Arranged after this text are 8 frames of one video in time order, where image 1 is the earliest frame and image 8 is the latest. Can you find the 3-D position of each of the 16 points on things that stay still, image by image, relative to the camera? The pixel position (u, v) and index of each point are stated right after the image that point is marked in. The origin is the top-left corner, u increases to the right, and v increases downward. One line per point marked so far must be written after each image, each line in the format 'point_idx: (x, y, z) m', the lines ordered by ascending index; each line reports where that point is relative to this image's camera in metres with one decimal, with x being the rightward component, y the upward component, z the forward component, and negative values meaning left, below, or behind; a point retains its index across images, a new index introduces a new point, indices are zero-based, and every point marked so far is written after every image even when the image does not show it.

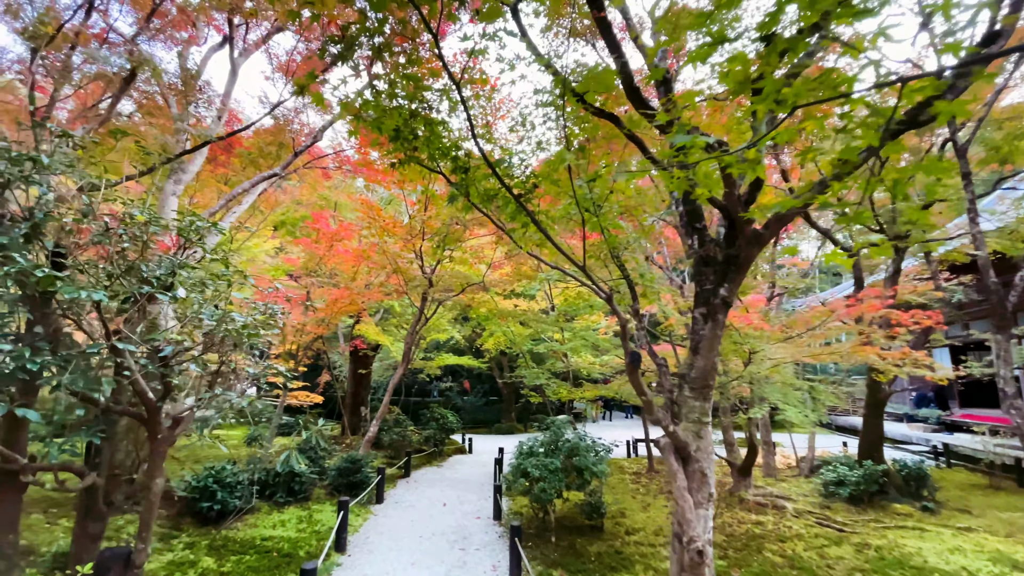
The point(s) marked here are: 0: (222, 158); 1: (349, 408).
0: (-5.1, +2.3, +8.2) m
1: (-3.8, -2.8, +10.8) m
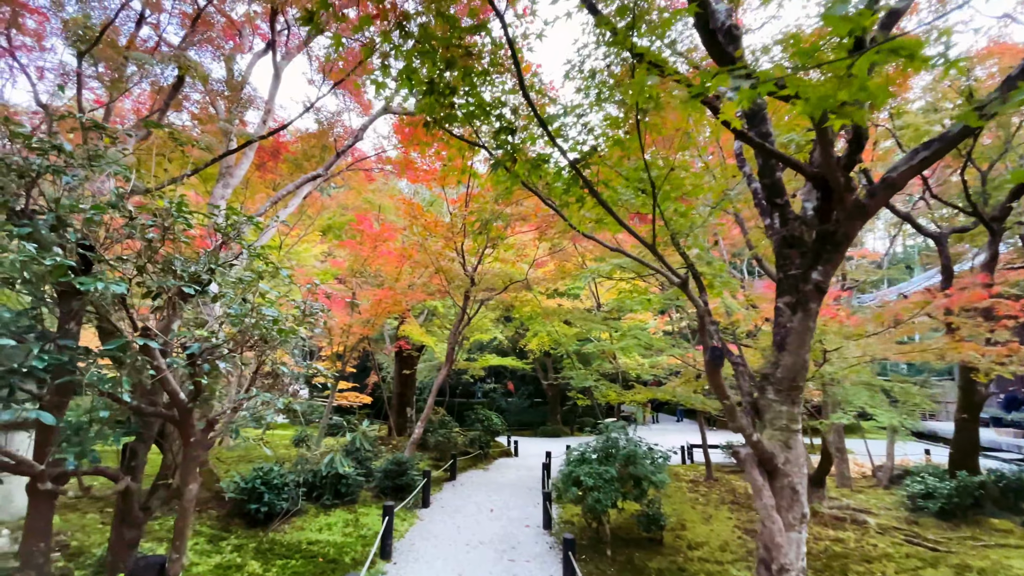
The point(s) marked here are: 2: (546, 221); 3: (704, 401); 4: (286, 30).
0: (-4.4, +2.2, +8.3) m
1: (-2.7, -2.8, +10.8) m
2: (+0.6, +1.1, +7.5) m
3: (+3.2, -1.9, +7.7) m
4: (-3.4, +3.9, +7.0) m
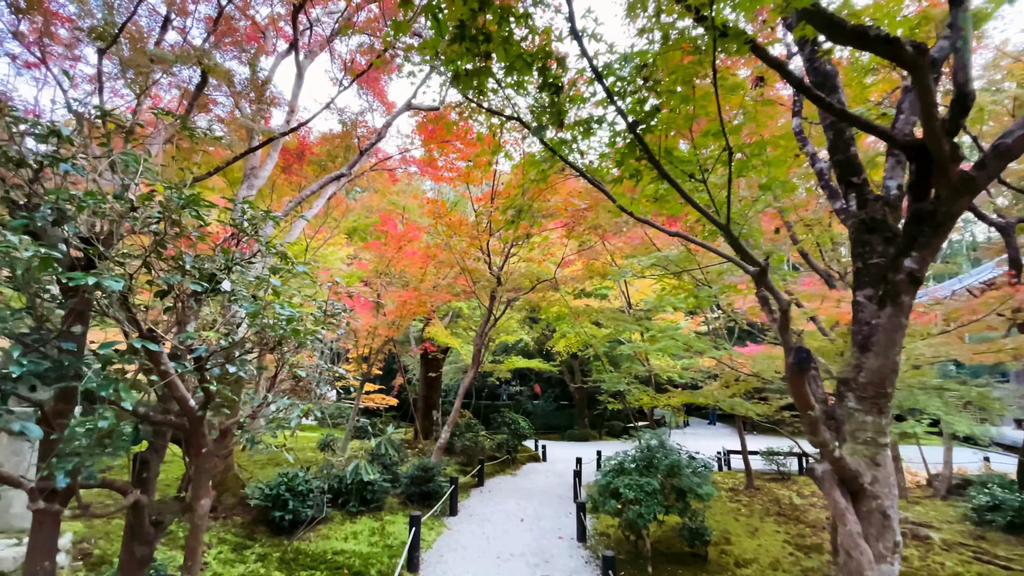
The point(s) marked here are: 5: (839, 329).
0: (-3.9, +2.2, +8.3) m
1: (-2.1, -2.9, +10.7) m
2: (+1.0, +1.1, +7.2) m
3: (+3.7, -1.9, +7.3) m
4: (-3.0, +3.9, +6.9) m
5: (+3.7, -0.5, +5.3) m
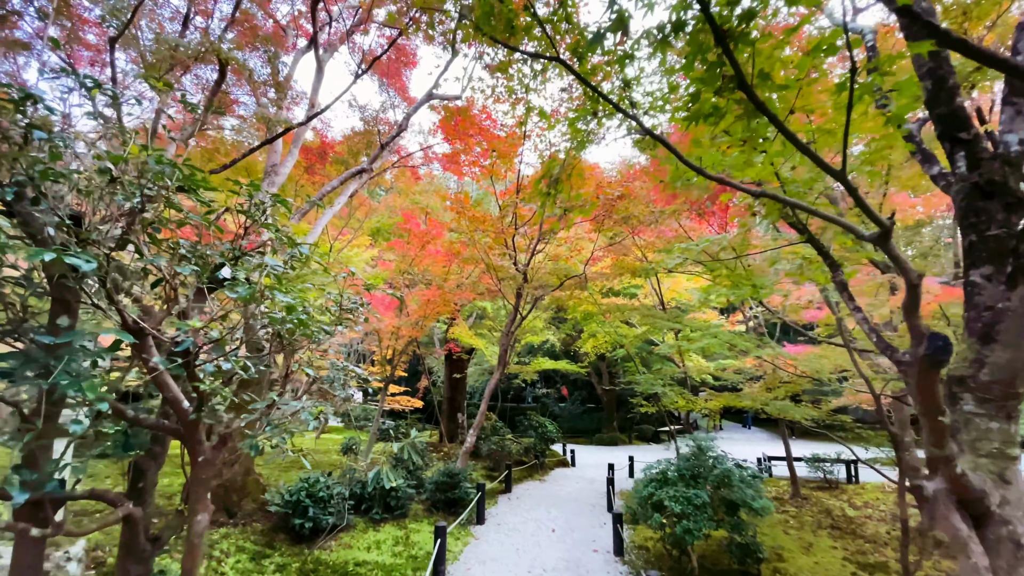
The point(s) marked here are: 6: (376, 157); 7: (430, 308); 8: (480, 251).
0: (-3.5, +2.2, +8.2) m
1: (-1.5, -2.9, +10.5) m
2: (+1.4, +1.2, +6.9) m
3: (+4.1, -1.8, +6.8) m
4: (-2.7, +3.9, +6.7) m
5: (+4.0, -0.4, +4.8) m
6: (-2.0, +1.9, +6.8) m
7: (-1.5, -0.4, +8.3) m
8: (-0.5, +0.6, +7.7) m
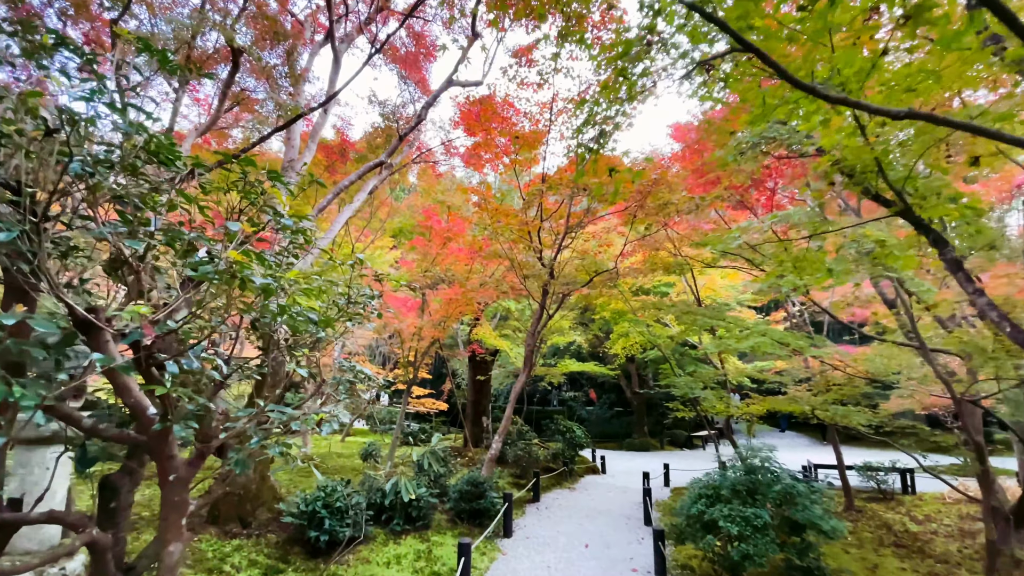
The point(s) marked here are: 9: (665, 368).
0: (-3.1, +2.2, +8.0) m
1: (-0.9, -2.9, +10.2) m
2: (+1.7, +1.2, +6.5) m
3: (+4.5, -1.7, +6.2) m
4: (-2.4, +3.9, +6.5) m
5: (+4.3, -0.3, +4.2) m
6: (-1.7, +2.0, +6.6) m
7: (-1.0, -0.3, +8.0) m
8: (-0.1, +0.6, +7.3) m
9: (+3.0, -1.5, +9.0) m
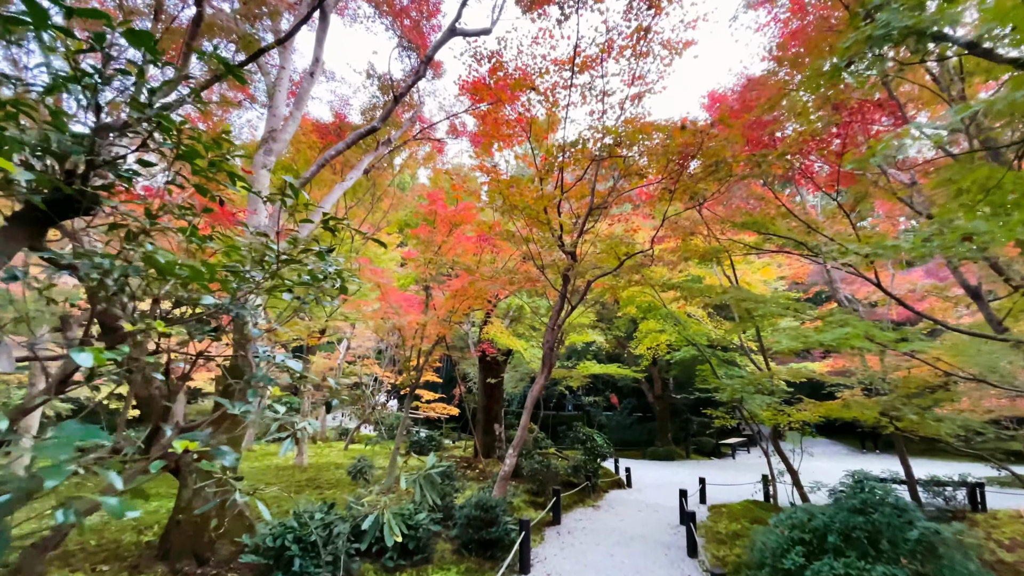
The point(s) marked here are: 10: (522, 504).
0: (-2.9, +2.3, +7.3) m
1: (-0.6, -2.8, +9.3) m
2: (+1.9, +1.4, +5.6) m
3: (+4.7, -1.5, +5.2) m
4: (-2.2, +4.0, +5.8) m
5: (+4.4, -0.1, +3.3) m
6: (-1.5, +2.1, +5.8) m
7: (-0.8, -0.2, +7.2) m
8: (+0.1, +0.8, +6.5) m
9: (+3.2, -1.4, +8.0) m
10: (+0.1, -2.8, +5.9) m
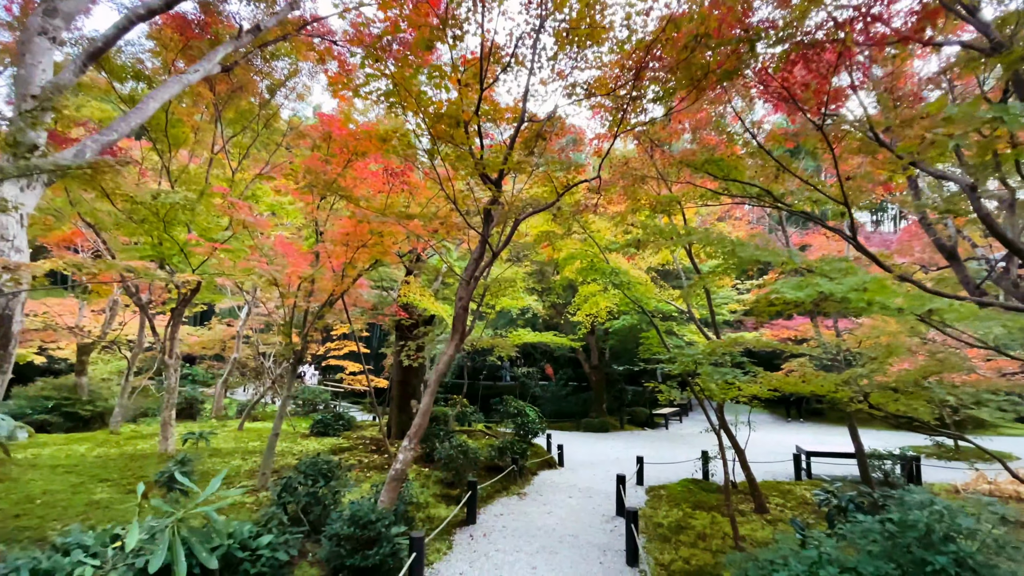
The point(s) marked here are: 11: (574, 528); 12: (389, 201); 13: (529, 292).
0: (-3.8, +3.0, +5.5) m
1: (-2.0, -2.0, +8.1) m
2: (+1.1, +1.9, +4.5) m
3: (+3.8, -1.1, +4.6) m
4: (-3.0, +4.6, +4.0) m
5: (+3.8, +0.2, +2.6) m
6: (-2.3, +2.7, +4.2) m
7: (-1.9, +0.4, +5.8) m
8: (-0.9, +1.4, +5.2) m
9: (+2.0, -0.8, +7.2) m
10: (-0.8, -2.2, +4.8) m
11: (+0.6, -2.4, +4.6) m
12: (-1.5, +1.0, +5.6) m
13: (+0.4, -0.1, +8.7) m
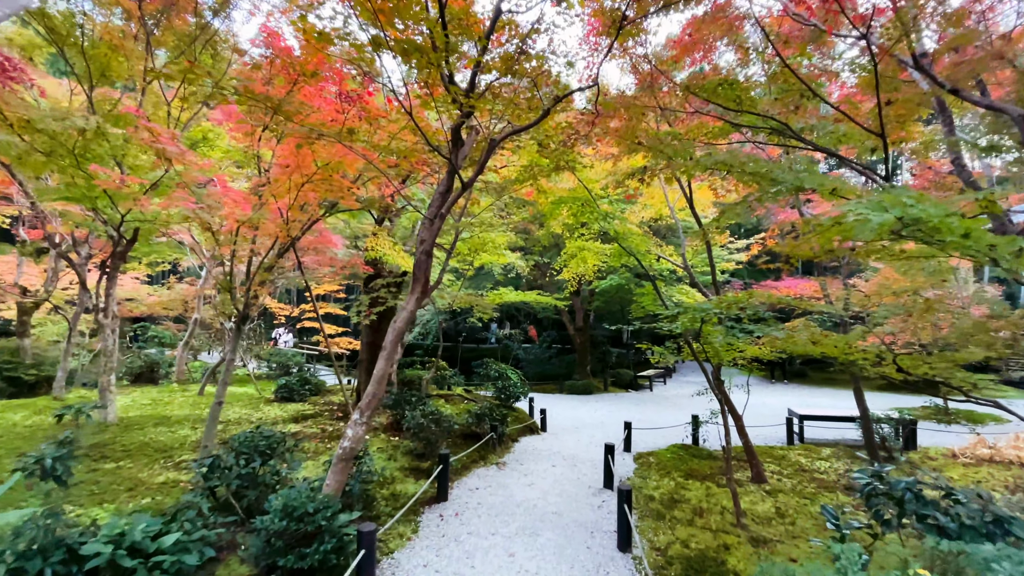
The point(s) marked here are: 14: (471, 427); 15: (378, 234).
0: (-4.1, +3.5, +4.4) m
1: (-2.3, -1.2, +7.5) m
2: (+0.9, +2.3, +3.7) m
3: (+3.6, -0.6, +4.2) m
4: (-3.1, +5.0, +2.9) m
5: (+3.7, +0.5, +2.0) m
6: (-2.5, +3.1, +3.2) m
7: (-2.1, +1.0, +5.0) m
8: (-1.1, +1.9, +4.4) m
9: (+1.7, -0.1, +6.6) m
10: (-1.1, -1.7, +4.3) m
11: (+0.4, -1.9, +4.1) m
12: (-1.7, +1.5, +4.7) m
13: (0.0, +0.7, +8.1) m
14: (-0.5, -1.7, +5.8) m
15: (-1.8, +0.7, +5.9) m
